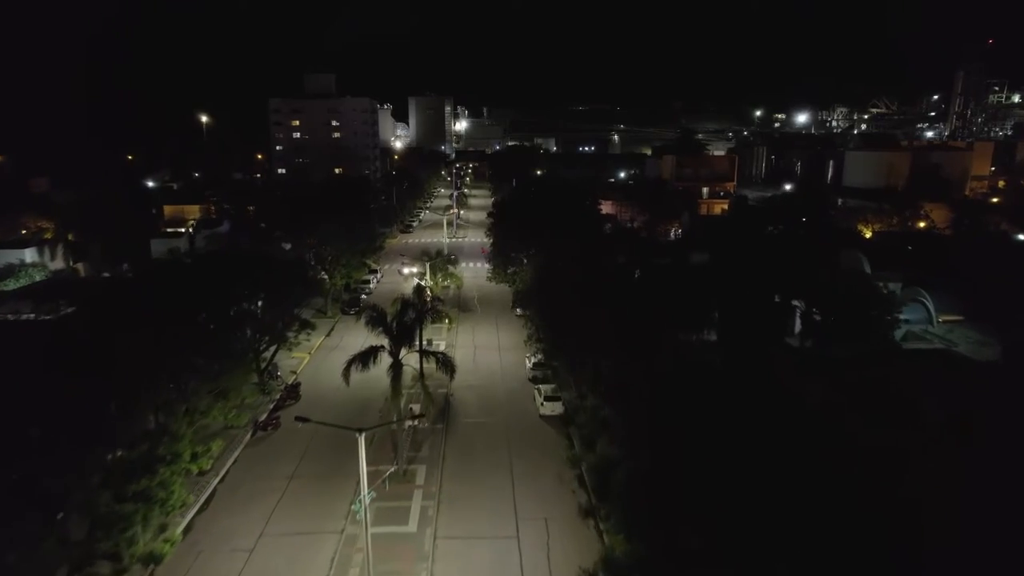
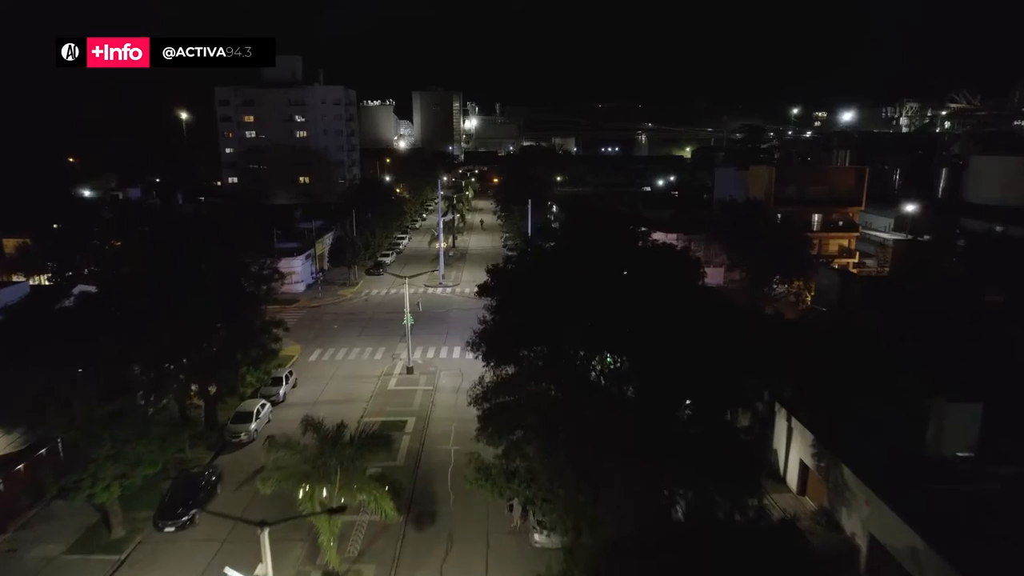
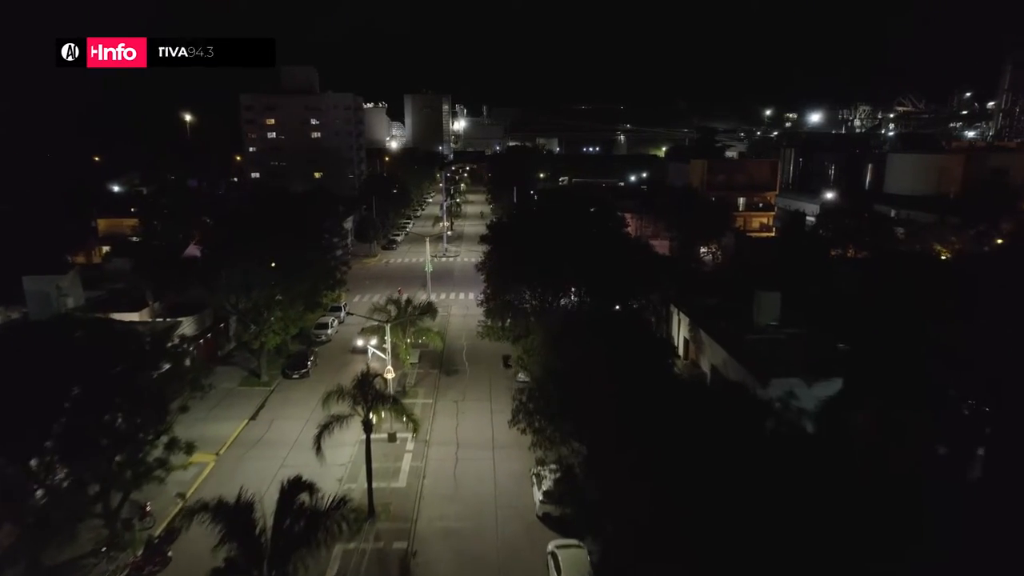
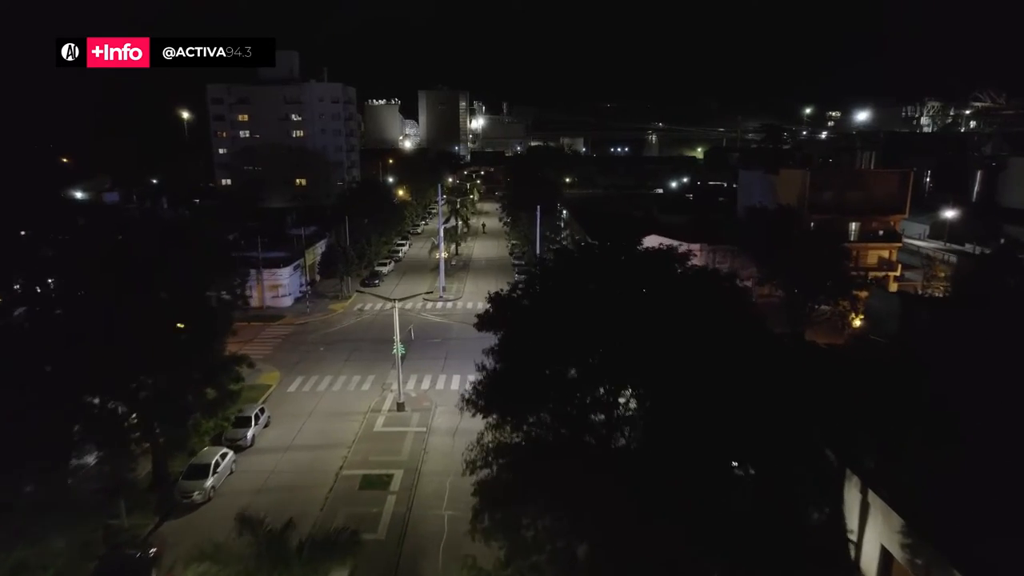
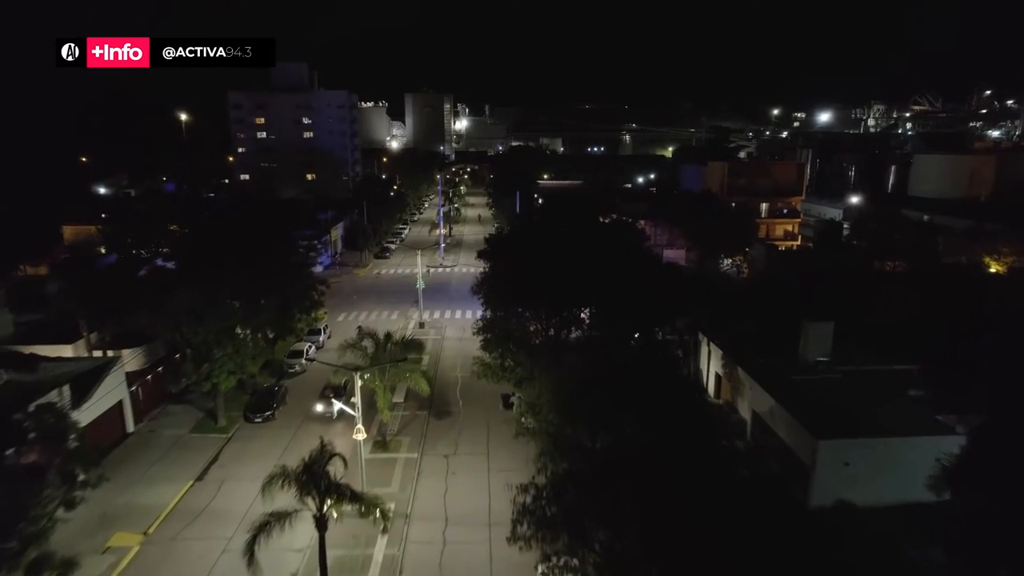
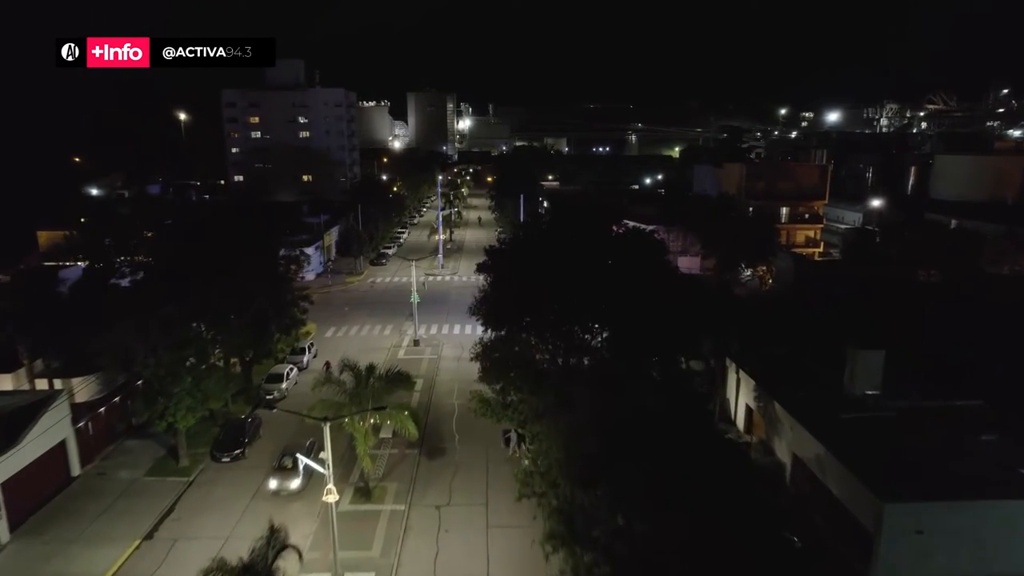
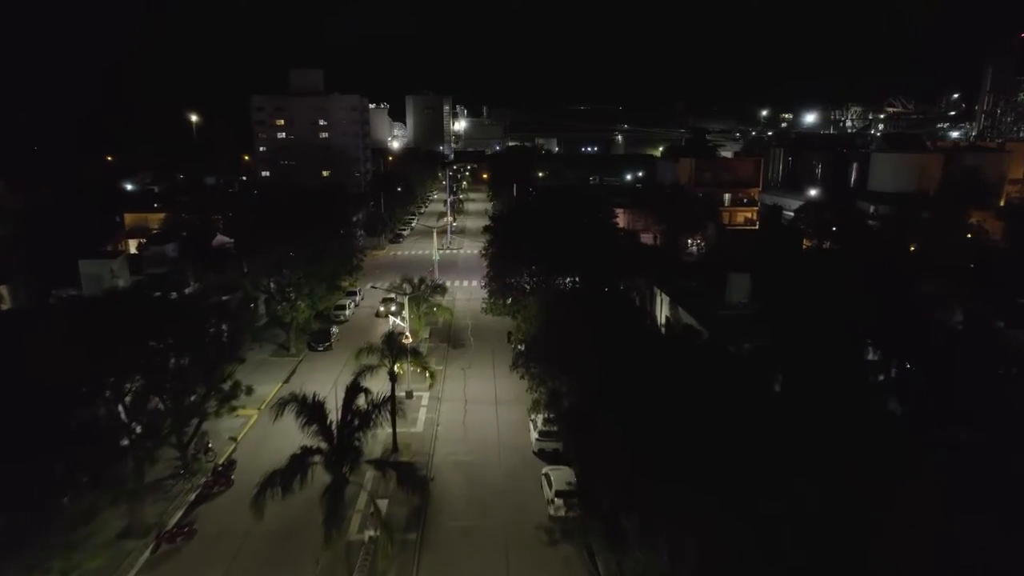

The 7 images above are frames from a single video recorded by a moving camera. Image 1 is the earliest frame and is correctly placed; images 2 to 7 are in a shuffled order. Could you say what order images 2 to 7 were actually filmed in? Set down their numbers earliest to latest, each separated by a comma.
7, 3, 5, 6, 2, 4
